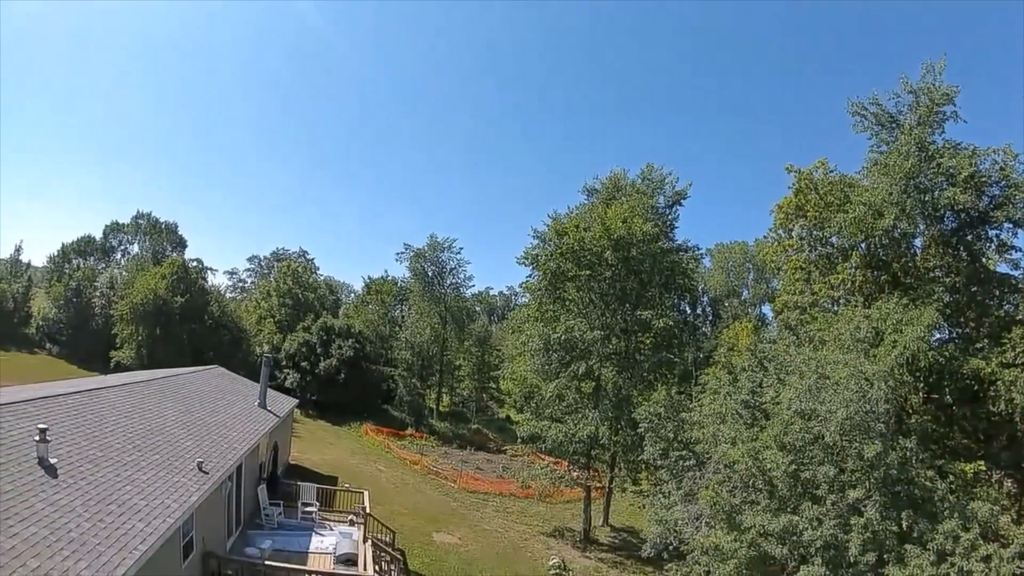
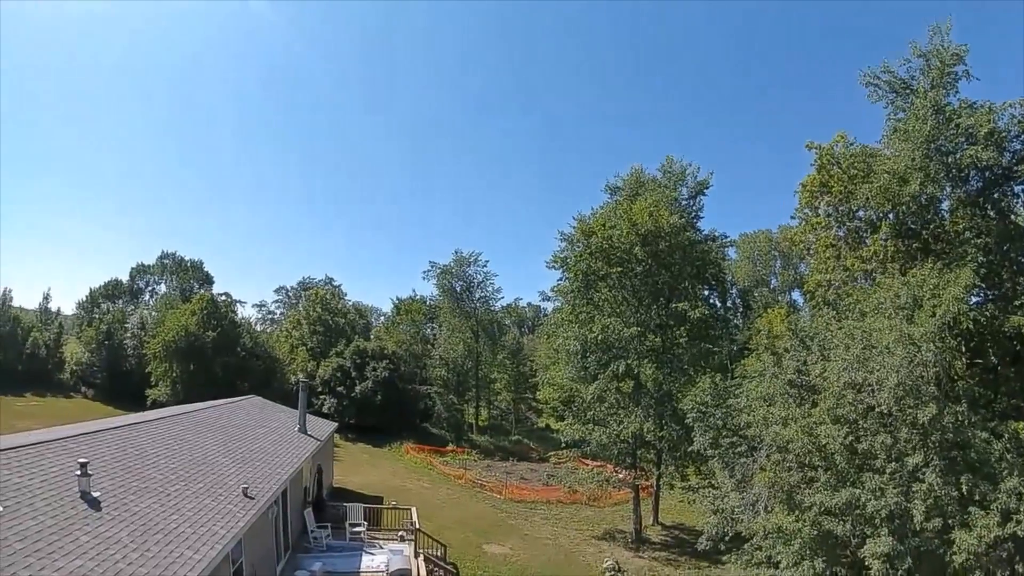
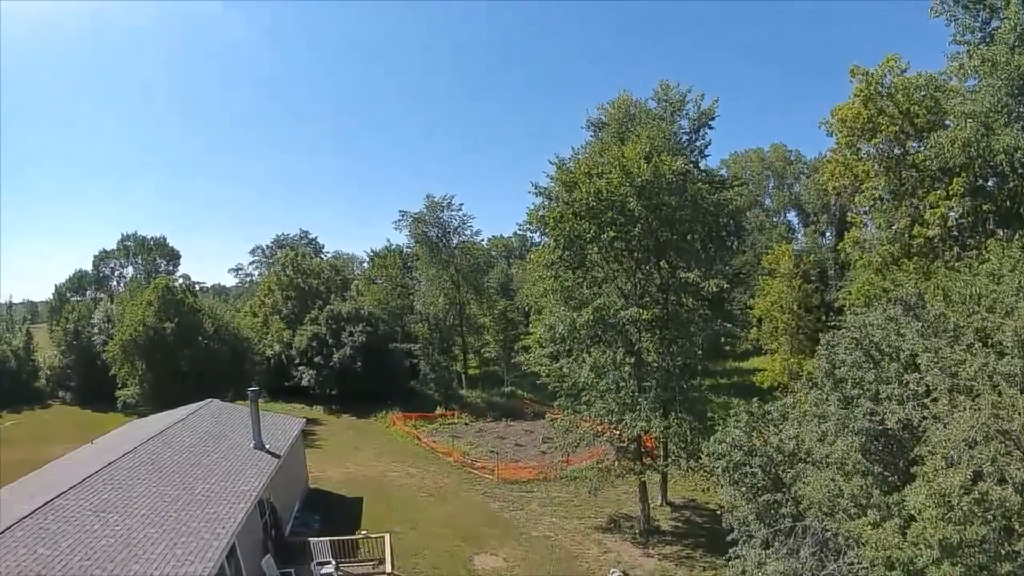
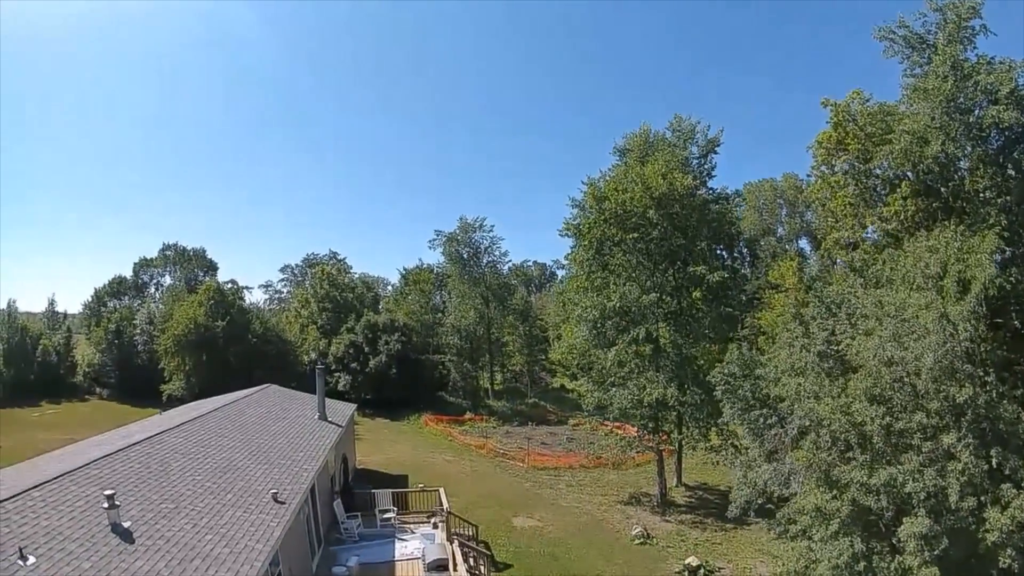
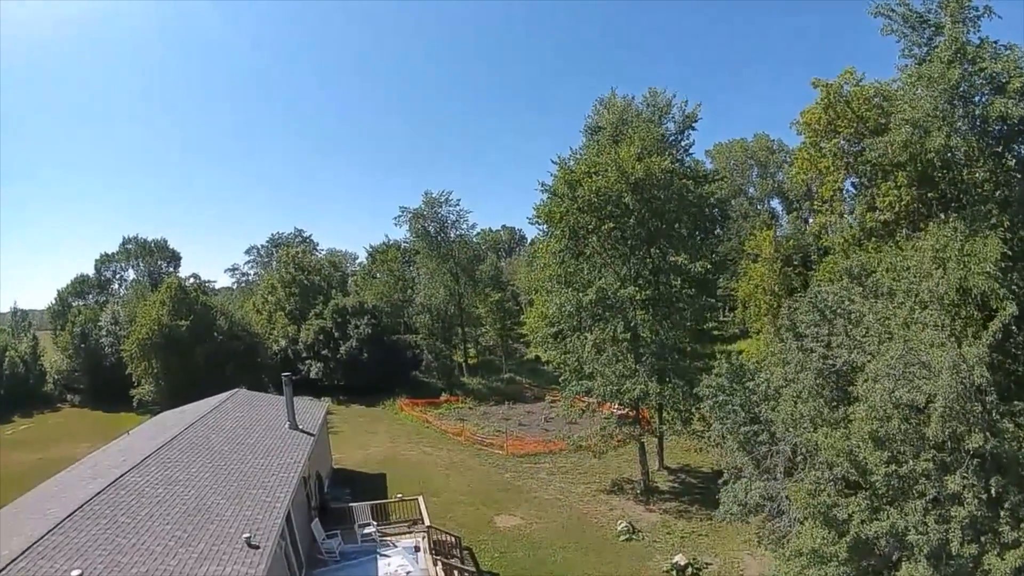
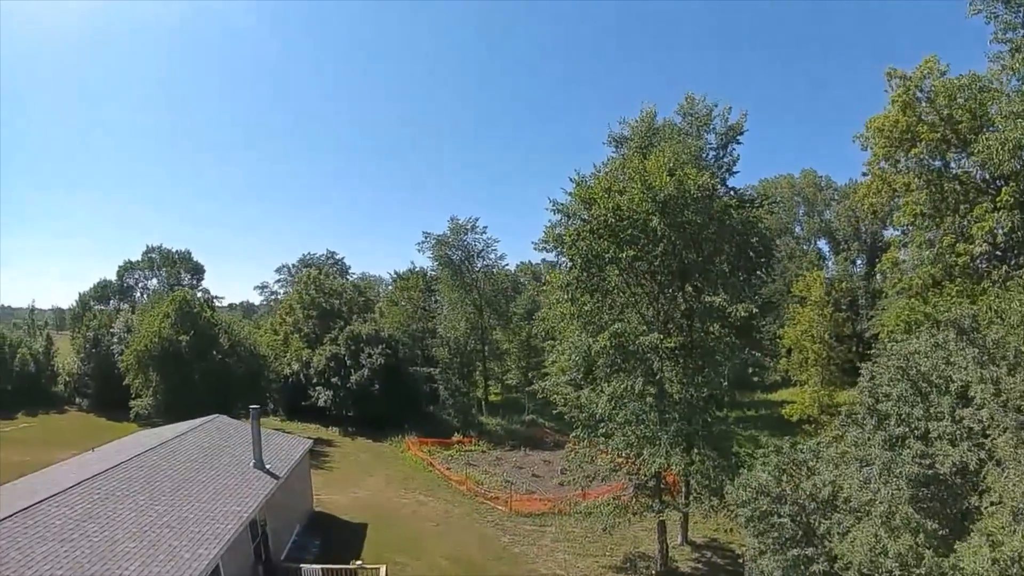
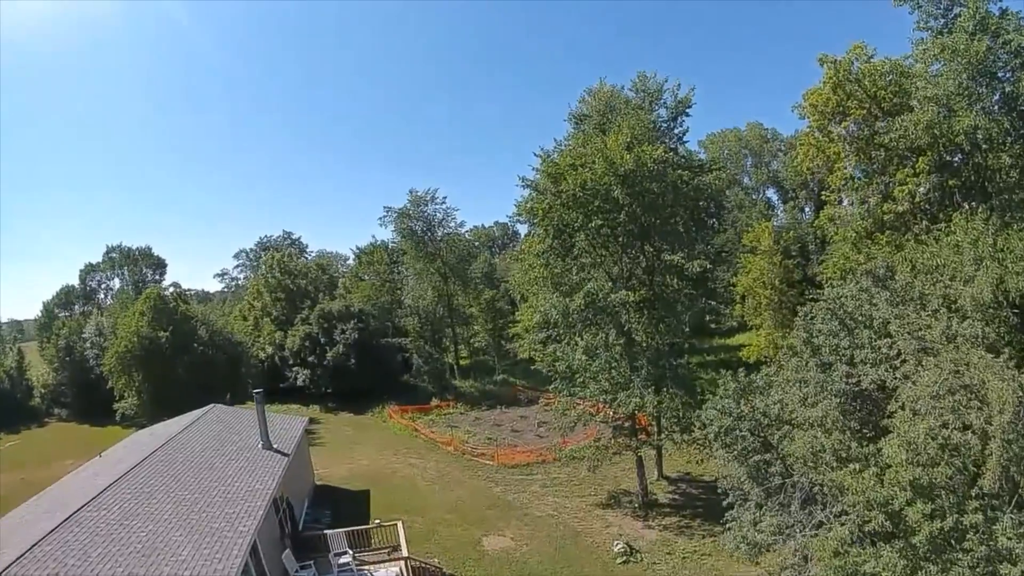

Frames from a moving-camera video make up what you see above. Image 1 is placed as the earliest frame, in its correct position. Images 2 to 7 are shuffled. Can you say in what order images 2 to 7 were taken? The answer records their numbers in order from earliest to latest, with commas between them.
2, 4, 5, 7, 3, 6
